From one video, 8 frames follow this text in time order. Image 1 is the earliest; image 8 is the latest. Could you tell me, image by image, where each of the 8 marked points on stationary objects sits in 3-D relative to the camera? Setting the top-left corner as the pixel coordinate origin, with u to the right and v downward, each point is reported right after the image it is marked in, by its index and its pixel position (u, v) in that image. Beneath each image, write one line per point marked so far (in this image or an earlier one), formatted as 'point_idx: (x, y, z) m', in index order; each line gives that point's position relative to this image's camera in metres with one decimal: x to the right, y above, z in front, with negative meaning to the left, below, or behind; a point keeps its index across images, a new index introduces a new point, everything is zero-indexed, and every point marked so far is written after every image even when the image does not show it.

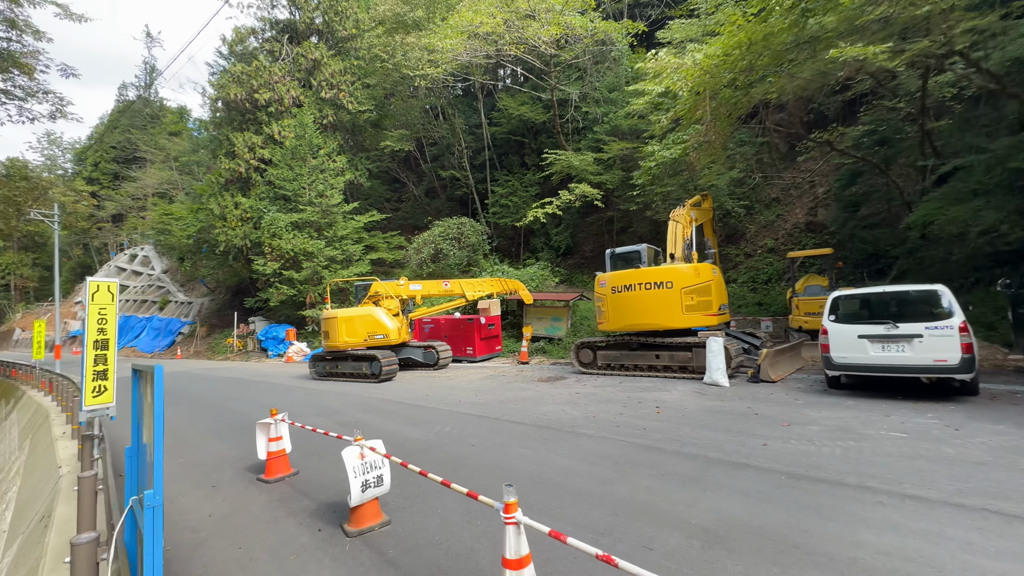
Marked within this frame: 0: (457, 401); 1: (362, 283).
0: (-0.7, -1.4, +5.6) m
1: (-3.2, +0.1, +9.5) m
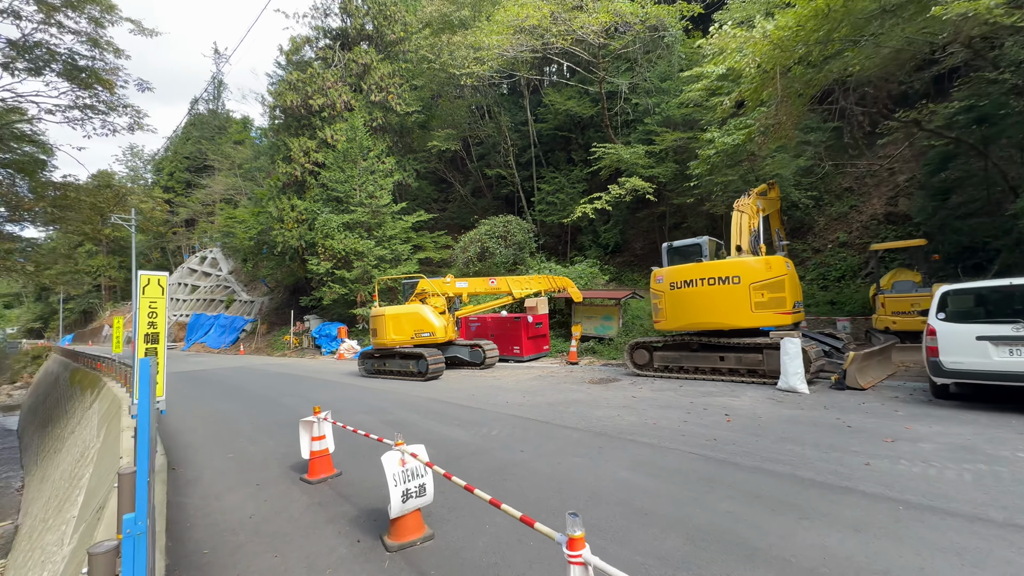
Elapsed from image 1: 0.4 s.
0: (-0.1, -1.4, +5.4) m
1: (-2.2, +0.1, +9.5) m
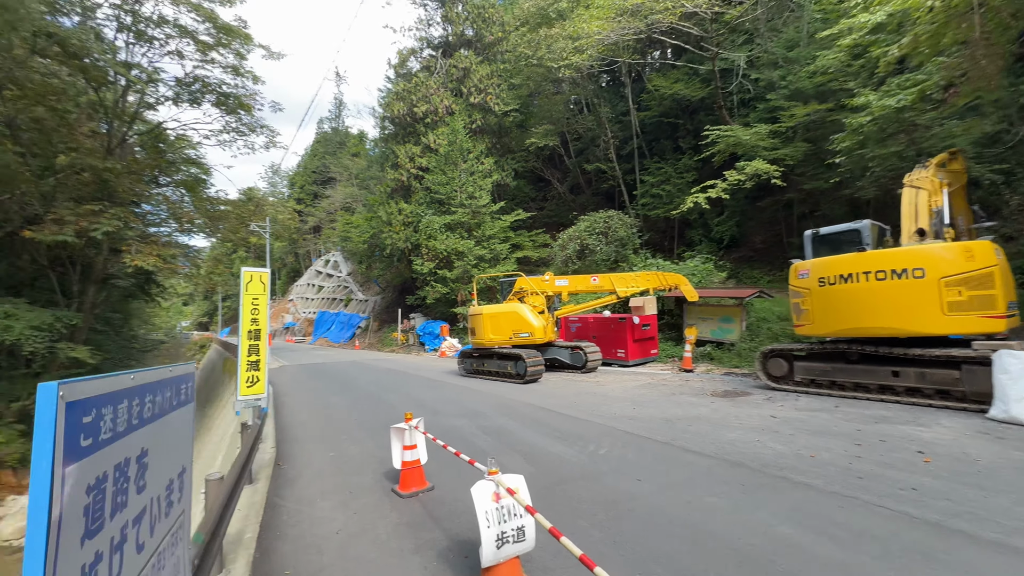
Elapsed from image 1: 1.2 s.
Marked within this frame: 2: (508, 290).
0: (+1.1, -1.3, +4.8) m
1: (-0.1, +0.2, +9.2) m
2: (-0.1, -0.1, +9.3) m
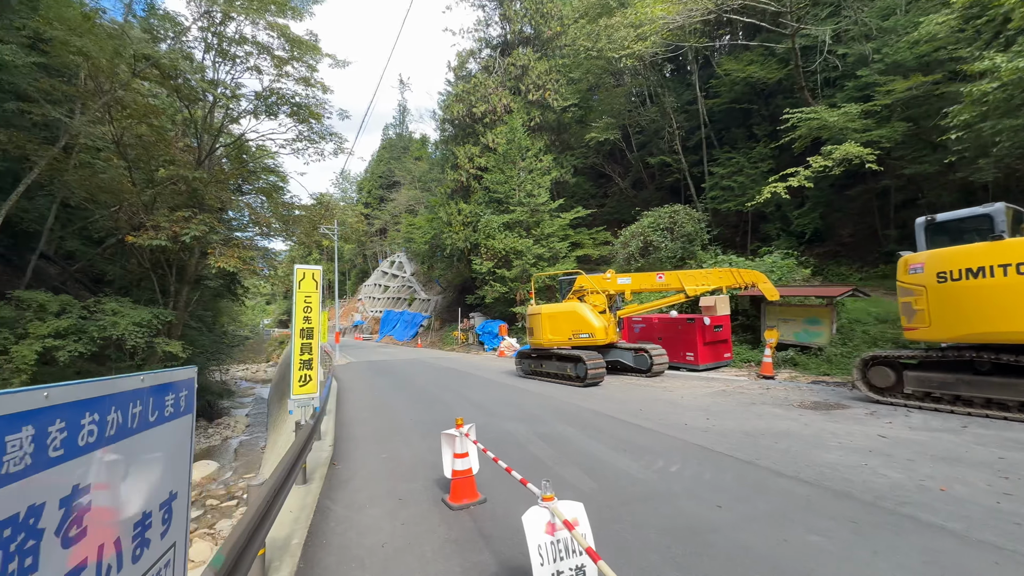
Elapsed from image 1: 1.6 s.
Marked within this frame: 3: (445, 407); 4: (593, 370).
0: (+1.7, -1.3, +4.3) m
1: (+1.1, +0.2, +8.9) m
2: (+1.1, 0.0, +8.9) m
3: (-0.9, -1.6, +6.2) m
4: (+1.3, -1.3, +7.0) m
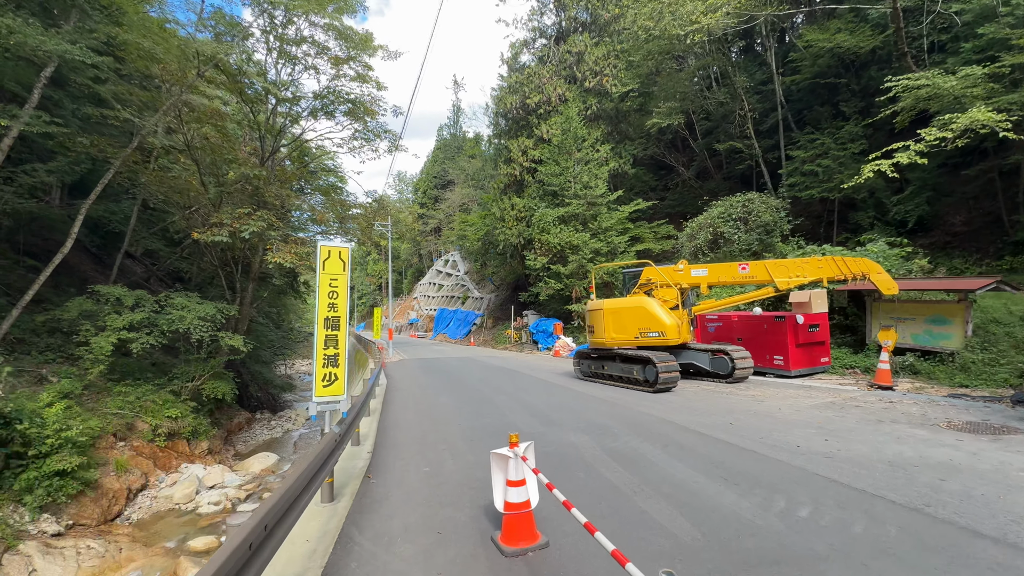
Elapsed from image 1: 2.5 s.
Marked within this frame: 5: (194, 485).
0: (+2.2, -1.2, +3.4) m
1: (+2.1, +0.3, +8.0) m
2: (+2.1, +0.1, +8.1) m
3: (-0.2, -1.5, +5.5) m
4: (+2.1, -1.2, +6.1) m
5: (-6.1, -3.8, +8.7) m
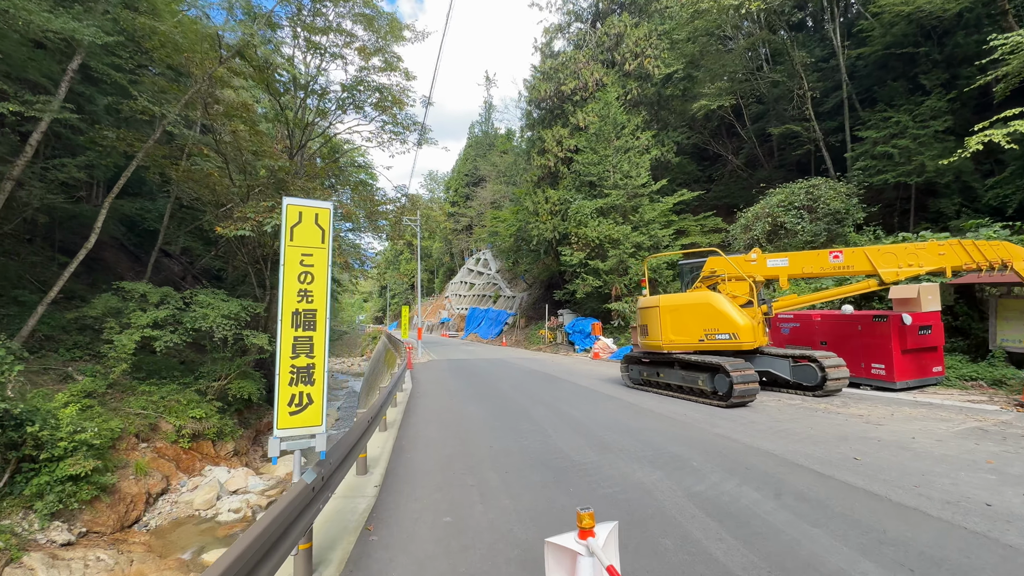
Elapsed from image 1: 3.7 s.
0: (+2.4, -1.1, +2.3) m
1: (+2.7, +0.4, +6.9) m
2: (+2.8, +0.2, +7.0) m
3: (+0.2, -1.4, +4.6) m
4: (+2.5, -1.1, +5.0) m
5: (-5.4, -3.7, +8.1) m
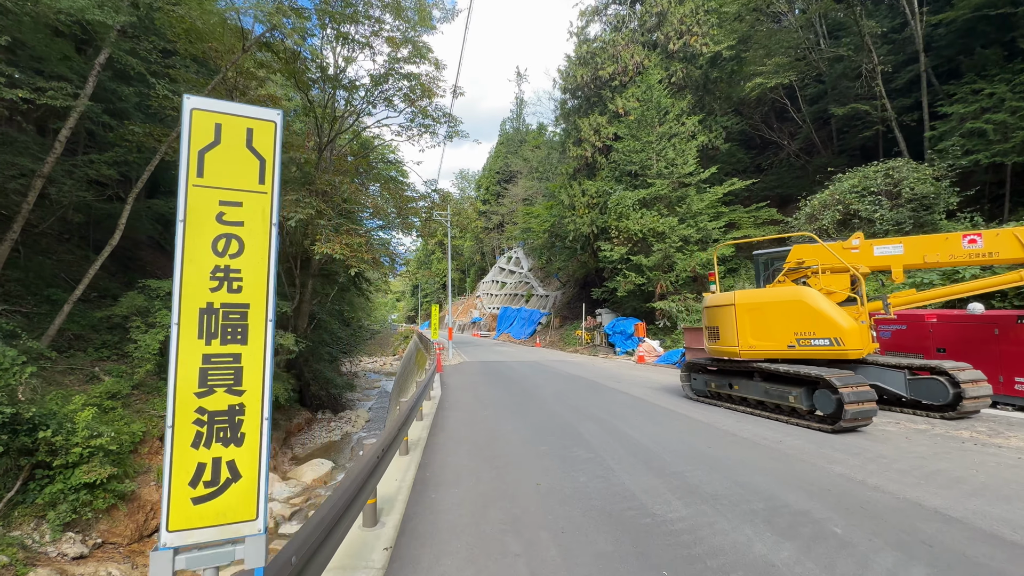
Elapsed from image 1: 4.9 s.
0: (+2.7, -1.1, +1.3) m
1: (+3.3, +0.5, +5.8) m
2: (+3.3, +0.2, +5.9) m
3: (+0.7, -1.4, +3.7) m
4: (+3.0, -1.0, +3.9) m
5: (-4.7, -3.6, +7.6) m
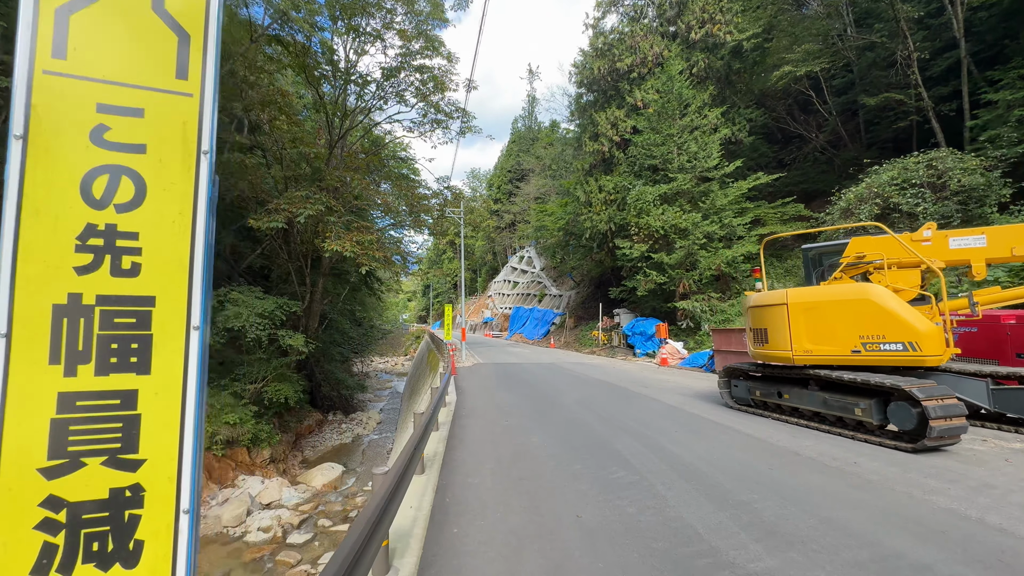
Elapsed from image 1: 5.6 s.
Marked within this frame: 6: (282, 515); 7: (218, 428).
0: (+2.8, -1.0, +0.7) m
1: (+3.5, +0.5, +5.2) m
2: (+3.6, +0.3, +5.3) m
3: (+0.9, -1.4, +3.2) m
4: (+3.2, -1.0, +3.4) m
5: (-4.4, -3.6, +7.2) m
6: (-3.7, -3.6, +6.9) m
7: (-6.3, -3.0, +9.3) m
